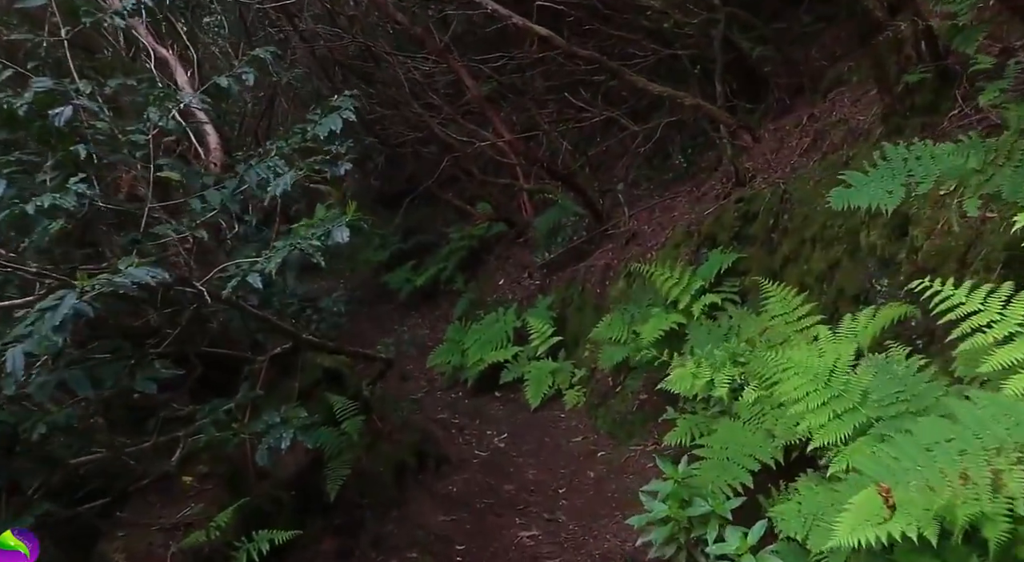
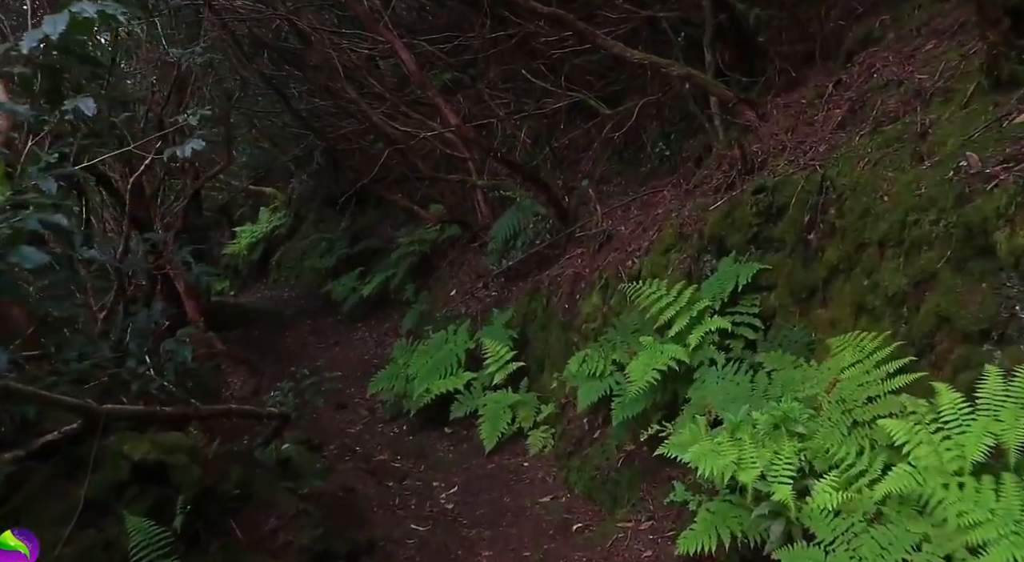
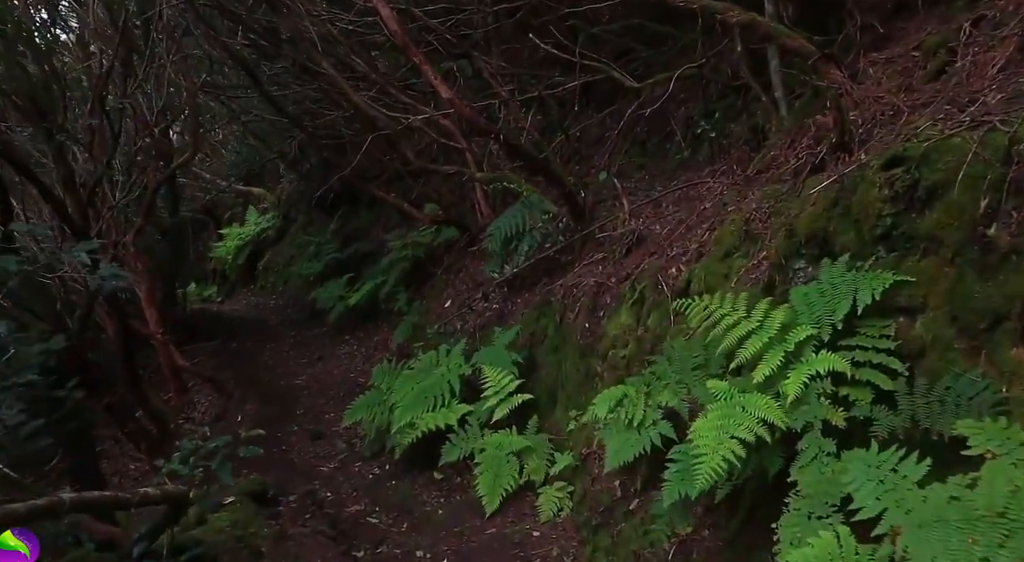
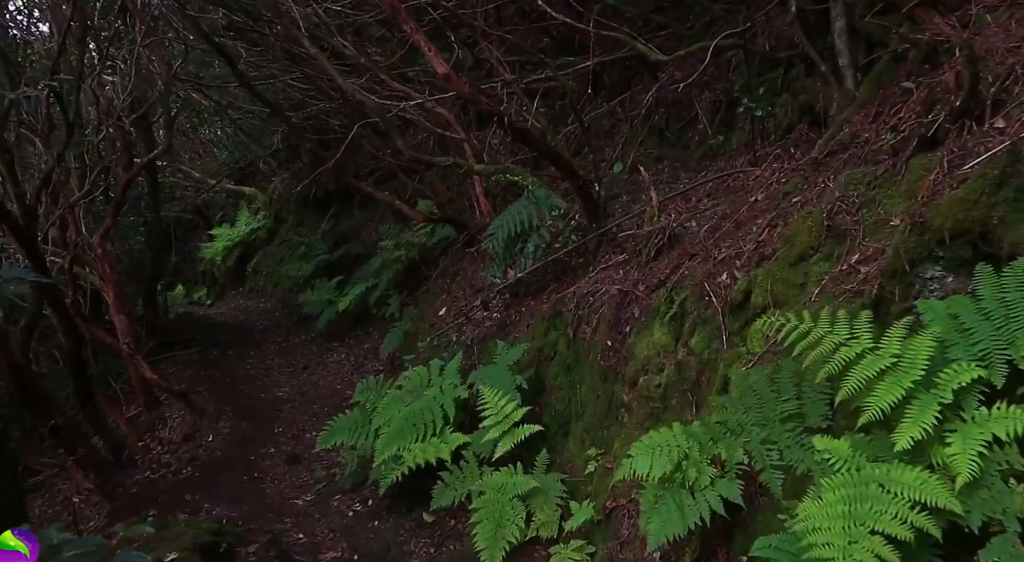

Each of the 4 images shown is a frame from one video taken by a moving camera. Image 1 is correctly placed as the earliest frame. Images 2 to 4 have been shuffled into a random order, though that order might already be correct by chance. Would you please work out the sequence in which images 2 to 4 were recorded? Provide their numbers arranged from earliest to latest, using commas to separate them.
2, 3, 4
